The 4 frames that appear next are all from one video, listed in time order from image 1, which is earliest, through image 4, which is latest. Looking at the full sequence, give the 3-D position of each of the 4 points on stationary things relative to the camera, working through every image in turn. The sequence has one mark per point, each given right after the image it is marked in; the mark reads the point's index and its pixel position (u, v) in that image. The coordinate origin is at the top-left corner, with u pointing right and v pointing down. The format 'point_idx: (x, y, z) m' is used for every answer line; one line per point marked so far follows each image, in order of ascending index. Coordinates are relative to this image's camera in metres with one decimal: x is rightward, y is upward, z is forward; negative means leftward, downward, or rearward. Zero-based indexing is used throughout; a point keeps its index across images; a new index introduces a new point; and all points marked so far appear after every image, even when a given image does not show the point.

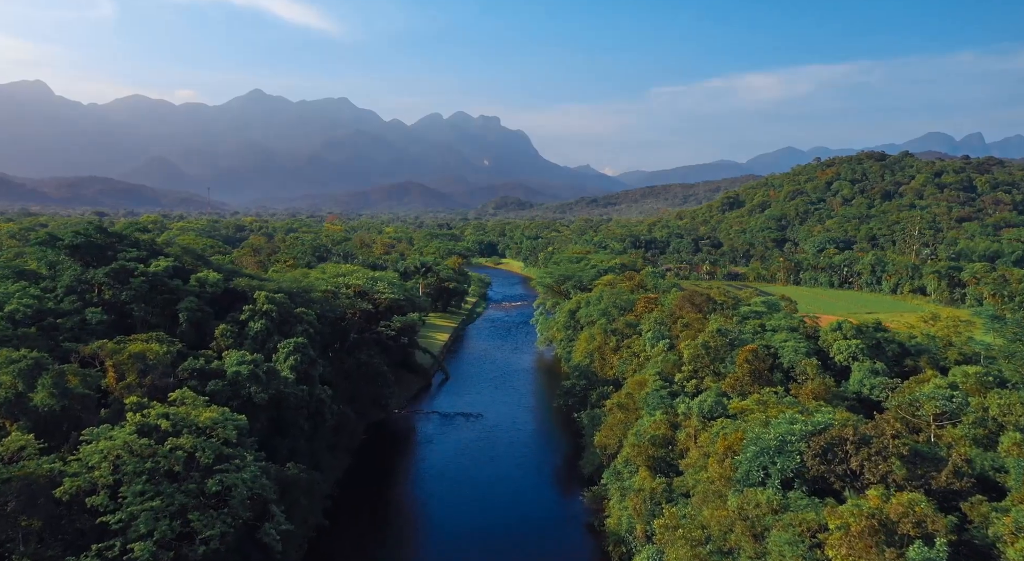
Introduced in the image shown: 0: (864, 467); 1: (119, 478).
0: (+7.5, -4.0, +15.1) m
1: (-8.2, -4.1, +15.1) m
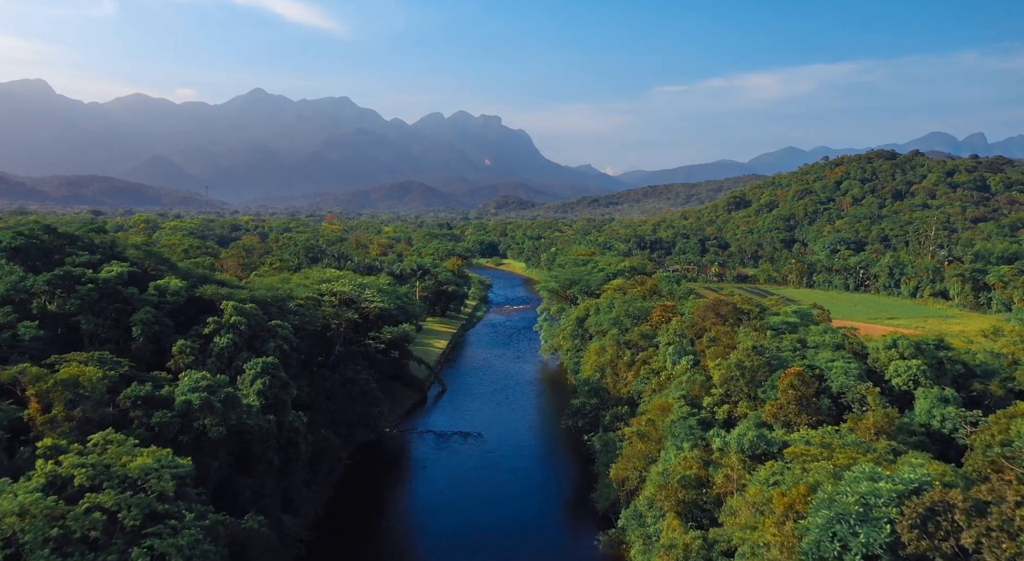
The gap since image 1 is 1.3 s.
0: (+7.6, -4.3, +11.8) m
1: (-8.1, -4.4, +11.8) m
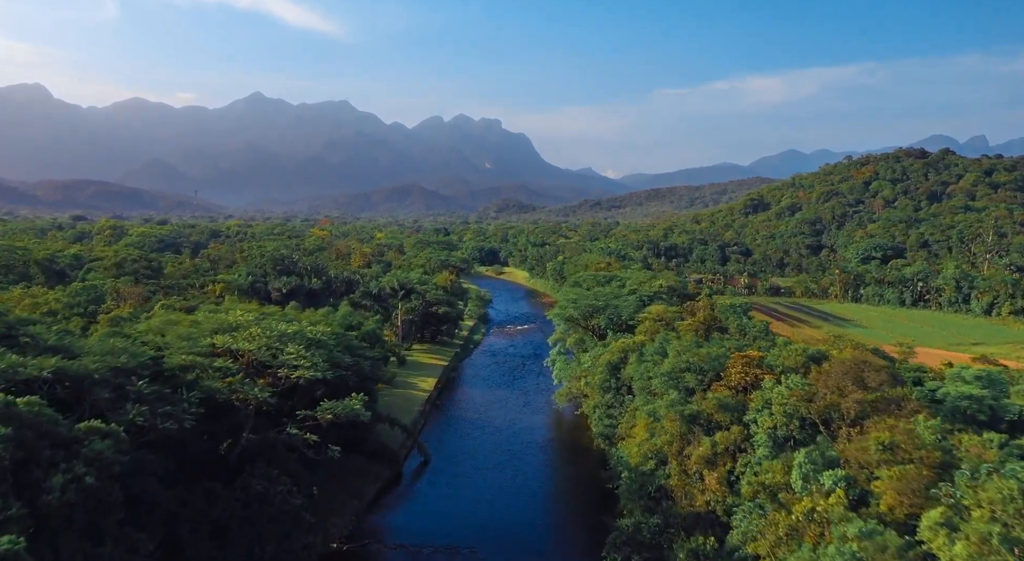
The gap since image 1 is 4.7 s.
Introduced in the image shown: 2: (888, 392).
0: (+7.9, -5.4, +0.8) m
1: (-7.9, -5.6, +0.8) m
2: (+9.1, -2.8, +17.5) m
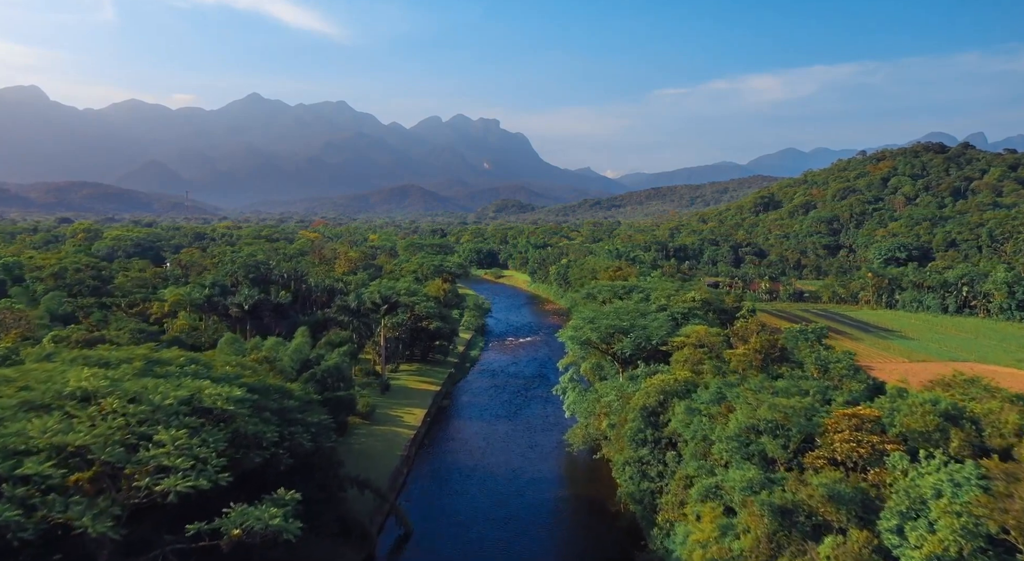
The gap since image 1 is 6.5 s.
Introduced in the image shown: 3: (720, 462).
0: (+8.1, -6.0, -6.0) m
1: (-7.7, -6.2, -6.0) m
2: (+9.3, -3.3, +10.7) m
3: (+5.0, -4.4, +17.4) m
